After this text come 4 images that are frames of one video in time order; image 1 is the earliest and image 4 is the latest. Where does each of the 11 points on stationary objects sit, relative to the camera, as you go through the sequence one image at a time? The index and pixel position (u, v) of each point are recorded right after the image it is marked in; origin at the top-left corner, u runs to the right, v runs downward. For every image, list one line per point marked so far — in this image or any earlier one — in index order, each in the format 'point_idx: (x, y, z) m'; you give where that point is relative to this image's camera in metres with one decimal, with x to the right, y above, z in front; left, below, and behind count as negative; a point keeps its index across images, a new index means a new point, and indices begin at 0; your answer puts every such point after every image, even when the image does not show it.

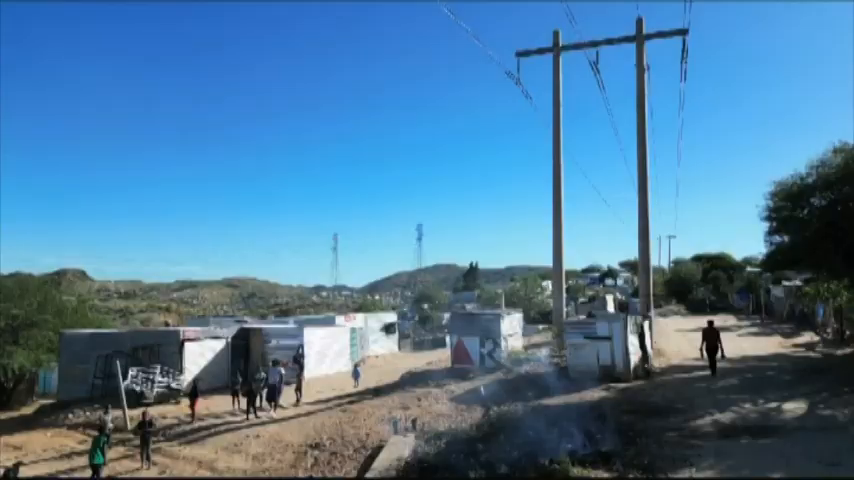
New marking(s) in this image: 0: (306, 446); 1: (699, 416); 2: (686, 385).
0: (-3.1, -5.2, +17.5) m
1: (+6.4, -4.2, +16.3) m
2: (+7.5, -4.2, +20.1) m
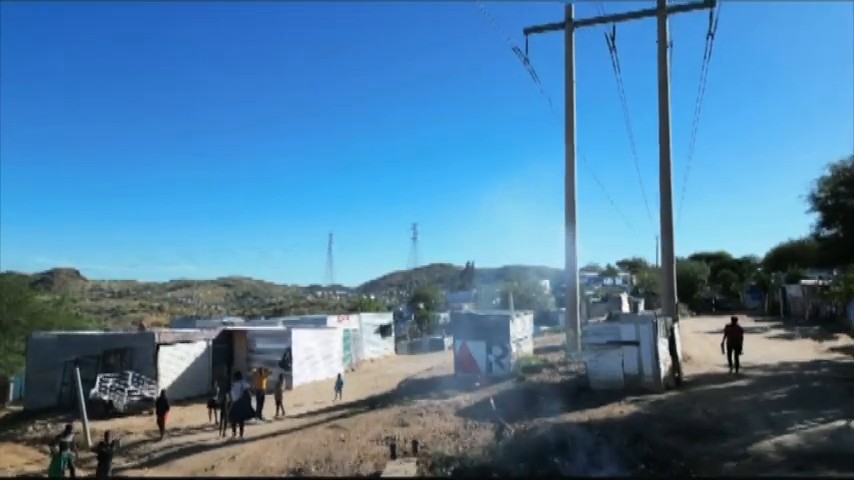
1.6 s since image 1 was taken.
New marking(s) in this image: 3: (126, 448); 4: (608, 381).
0: (-3.0, -5.0, +14.9) m
1: (+6.5, -3.9, +13.6) m
2: (+7.6, -4.0, +17.5) m
3: (-8.2, -5.7, +18.8) m
4: (+5.1, -3.9, +19.3) m
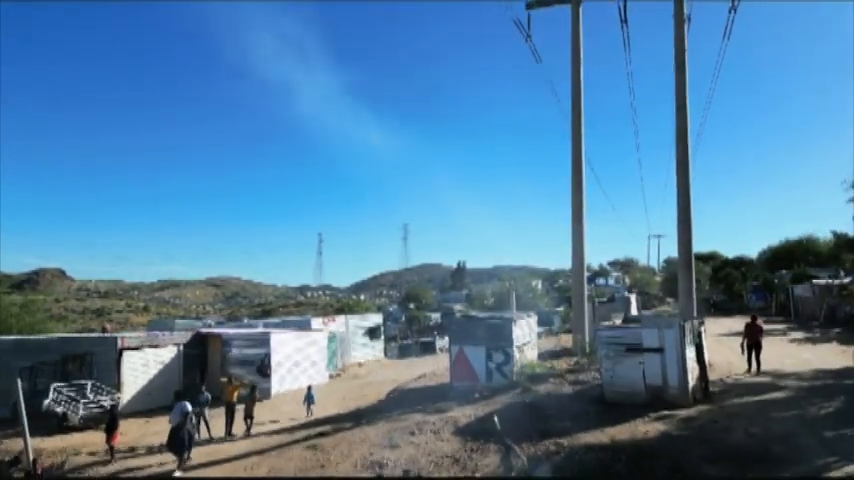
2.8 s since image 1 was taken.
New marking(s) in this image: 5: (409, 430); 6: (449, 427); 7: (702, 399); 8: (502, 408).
0: (-3.1, -4.8, +12.3) m
1: (+6.4, -3.7, +11.2) m
2: (+7.5, -3.8, +15.1) m
3: (-8.4, -5.4, +16.2) m
4: (+4.9, -3.7, +16.9) m
5: (-0.4, -4.3, +15.6) m
6: (+0.5, -4.2, +15.6) m
7: (+6.7, -3.9, +17.0) m
8: (+1.8, -4.1, +17.0) m
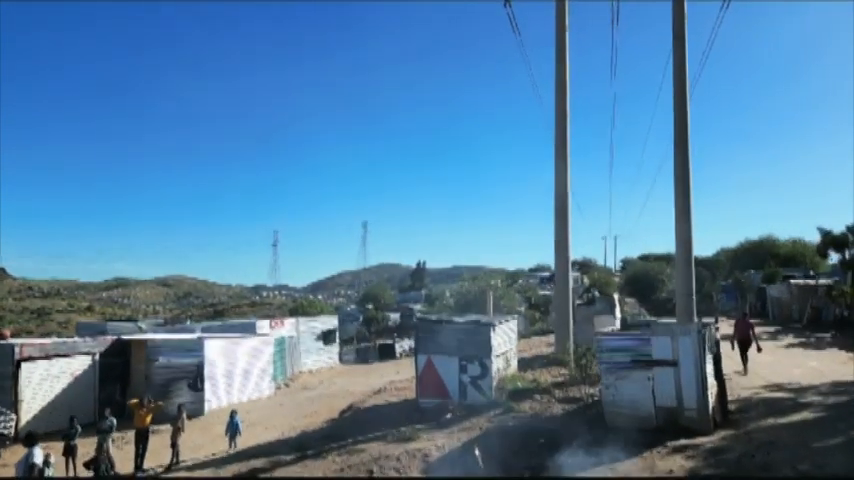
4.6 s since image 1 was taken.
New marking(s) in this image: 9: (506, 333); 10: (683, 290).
0: (-3.6, -4.5, +8.8) m
1: (+6.0, -3.5, +8.3) m
2: (+6.8, -3.6, +12.2) m
3: (-9.1, -5.1, +12.4) m
4: (+4.2, -3.5, +13.8) m
5: (-1.1, -4.0, +12.3) m
6: (-0.2, -4.0, +12.3) m
7: (+6.0, -3.7, +14.0) m
8: (+1.1, -3.9, +13.8) m
9: (+2.1, -2.6, +19.1) m
10: (+7.3, -1.4, +19.6) m
